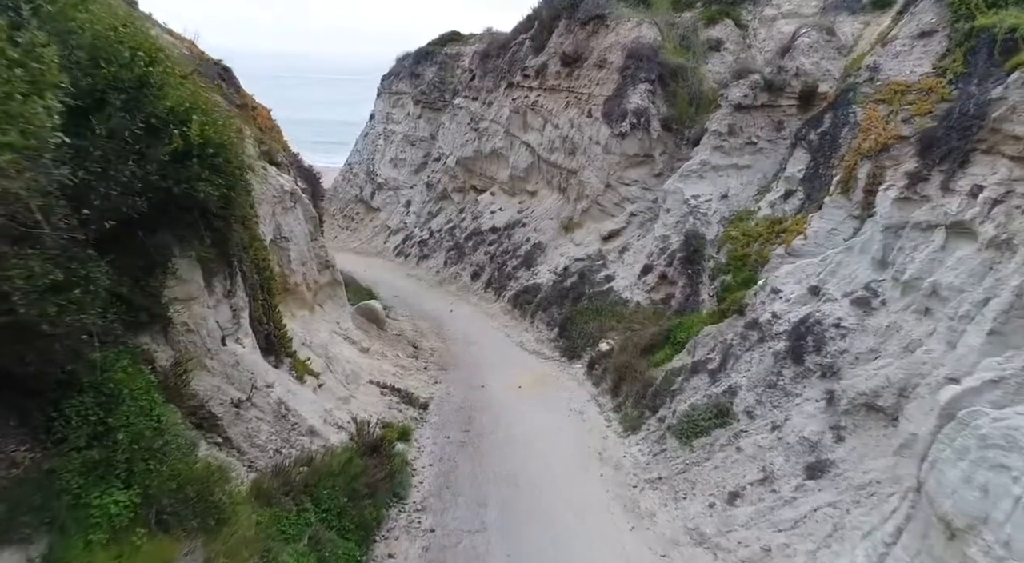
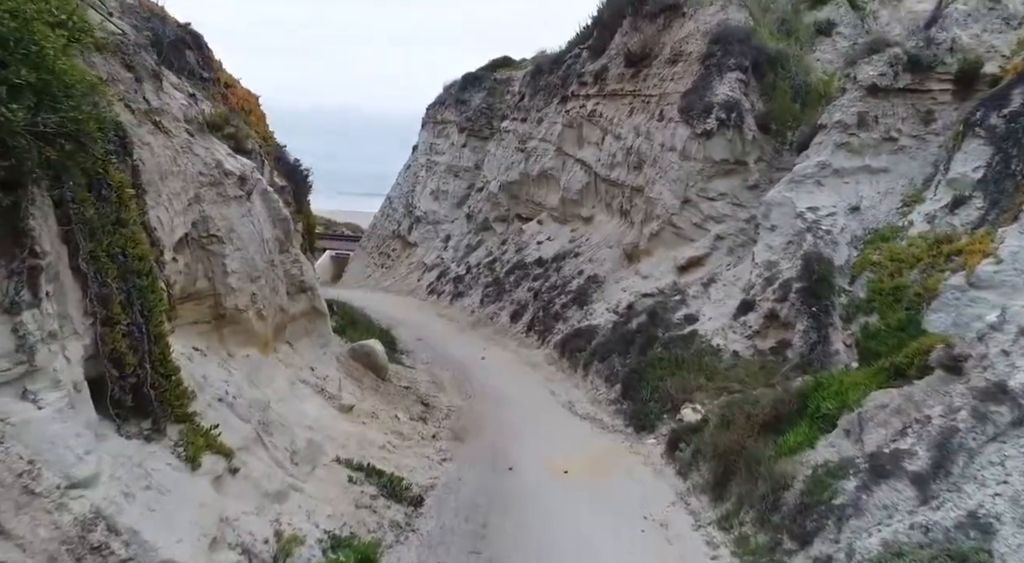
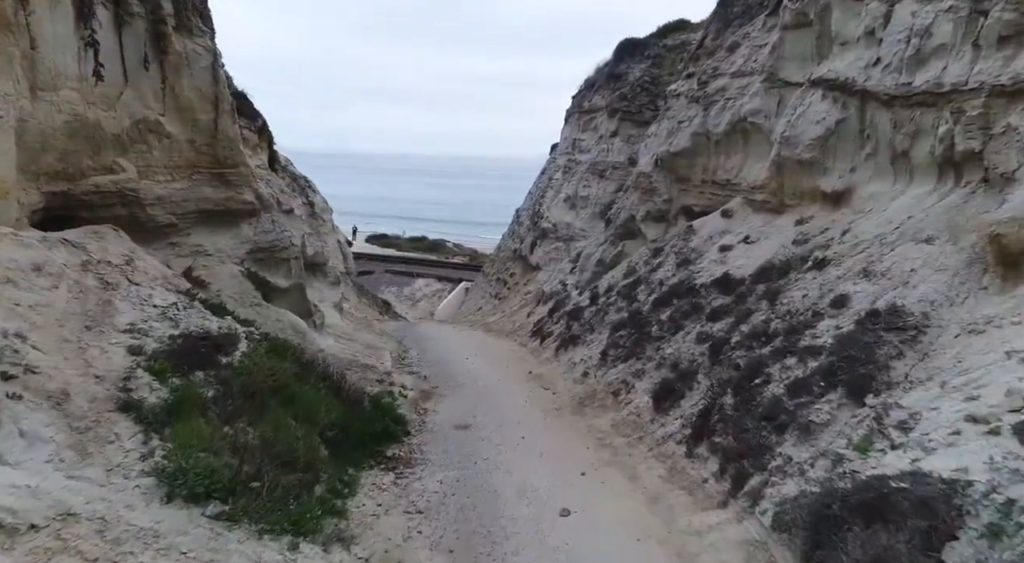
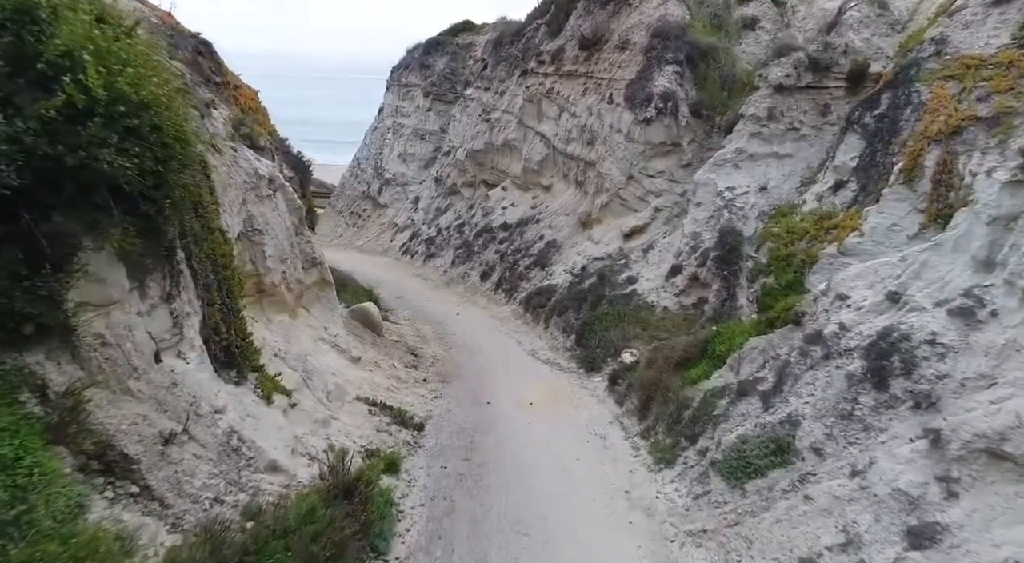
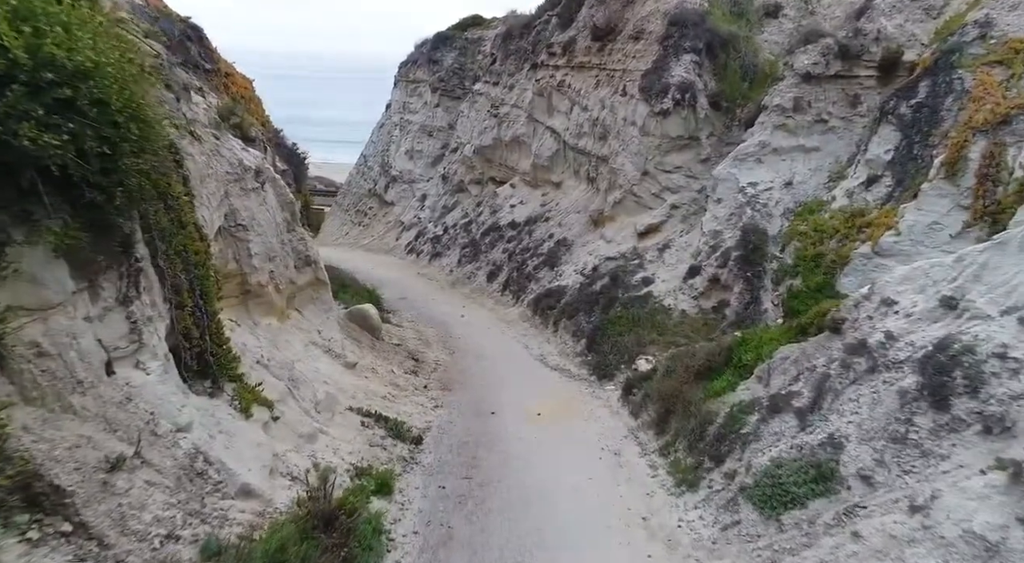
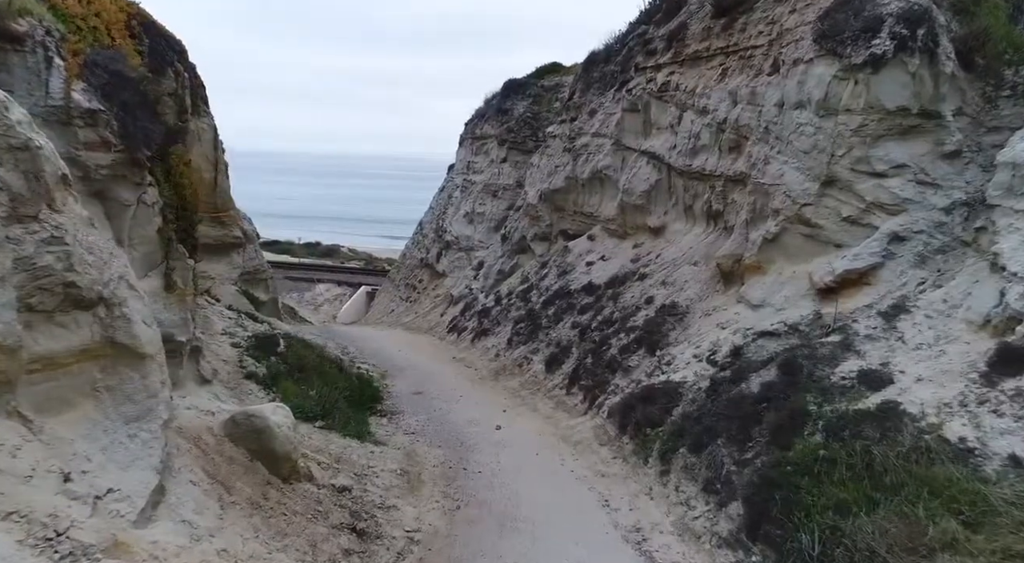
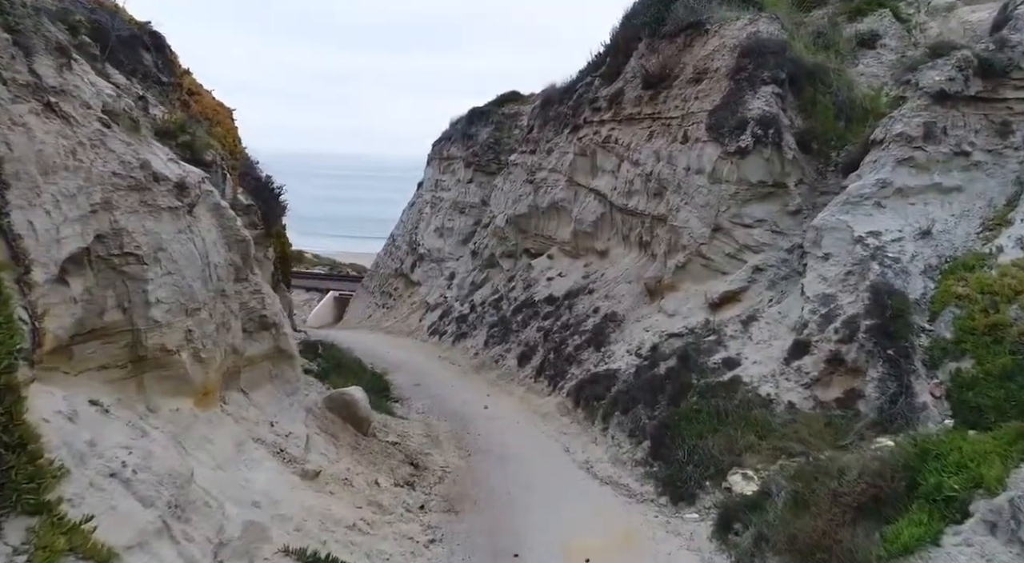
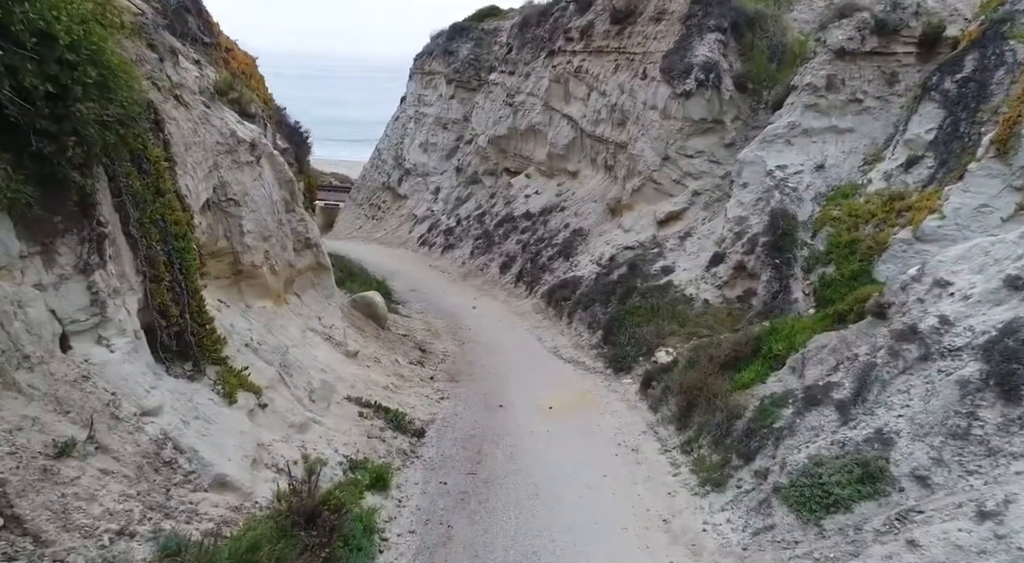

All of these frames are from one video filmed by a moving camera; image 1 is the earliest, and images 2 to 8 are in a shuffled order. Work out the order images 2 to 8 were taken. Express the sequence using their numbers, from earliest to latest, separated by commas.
4, 5, 8, 2, 7, 6, 3
